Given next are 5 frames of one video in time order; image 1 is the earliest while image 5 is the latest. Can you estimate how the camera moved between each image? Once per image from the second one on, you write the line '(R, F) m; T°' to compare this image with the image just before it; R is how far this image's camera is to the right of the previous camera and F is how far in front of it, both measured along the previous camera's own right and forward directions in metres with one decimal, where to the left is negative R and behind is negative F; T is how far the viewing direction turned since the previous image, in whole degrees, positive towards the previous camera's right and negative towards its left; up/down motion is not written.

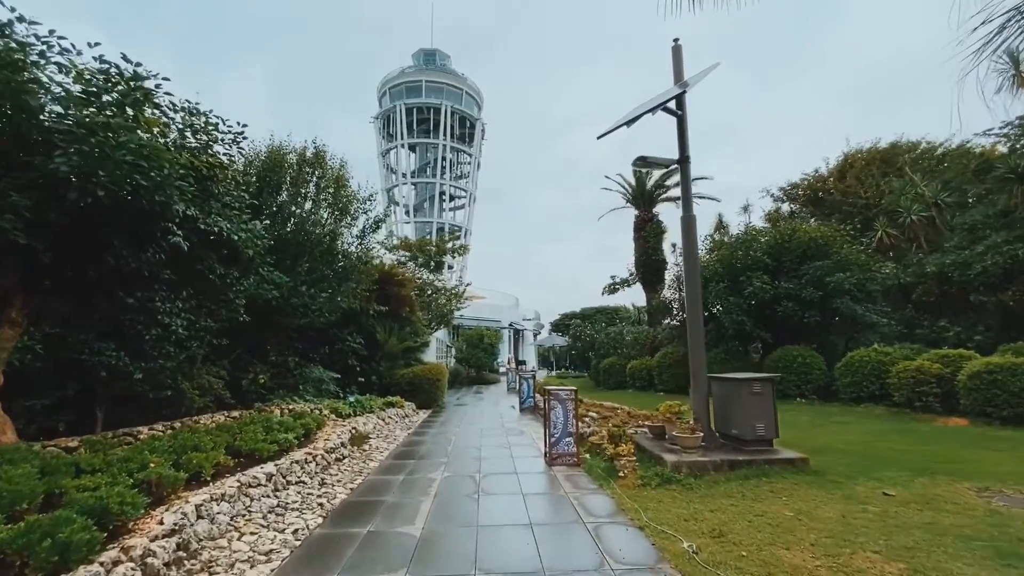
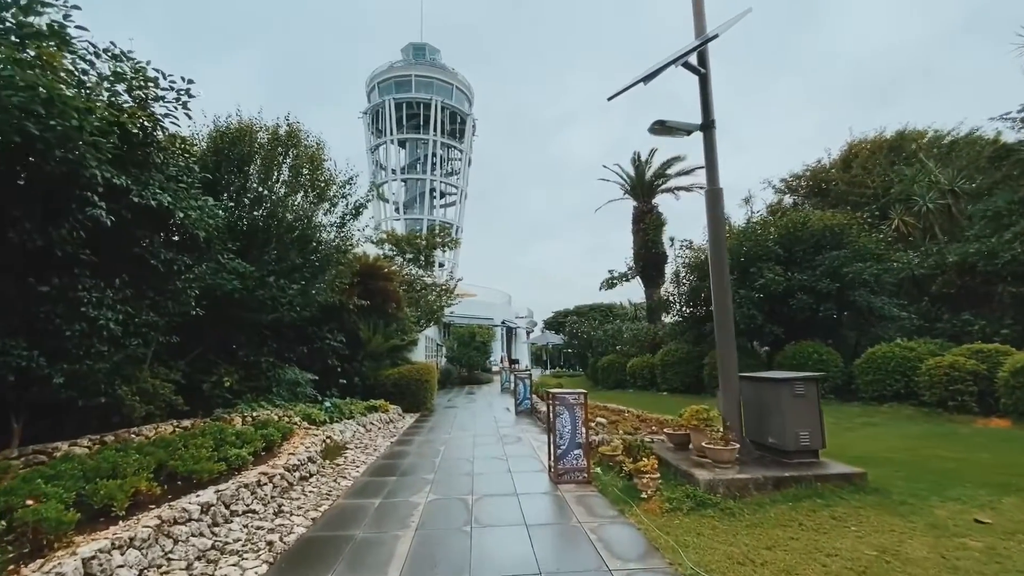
(-0.1, +1.1) m; +1°
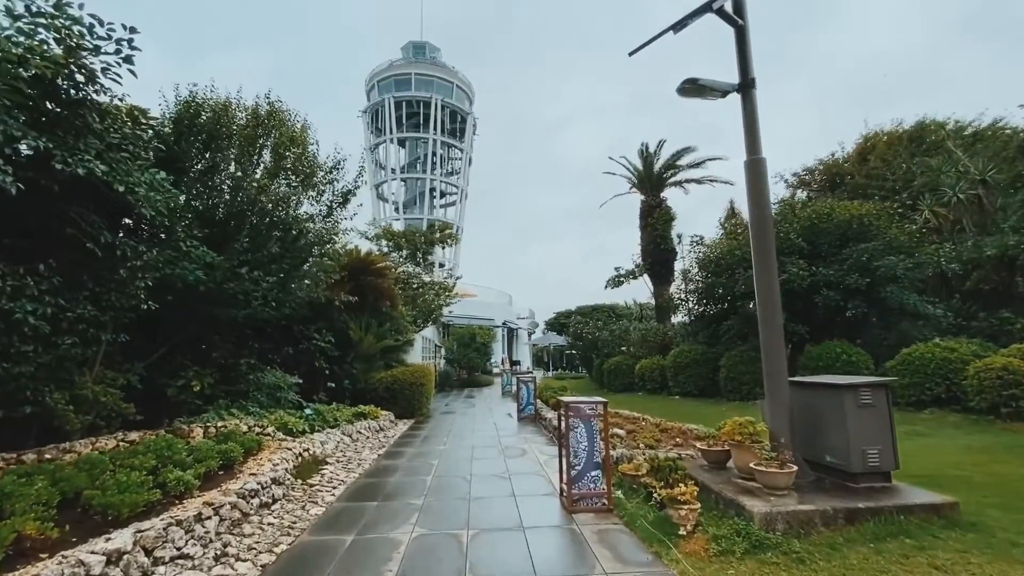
(0.0, +1.0) m; 0°
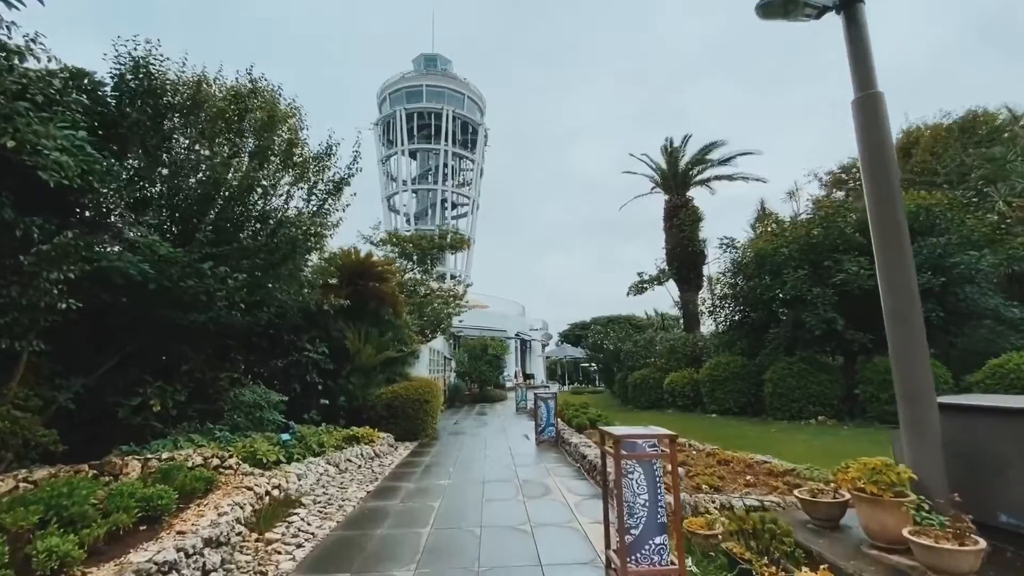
(-0.1, +1.4) m; -1°
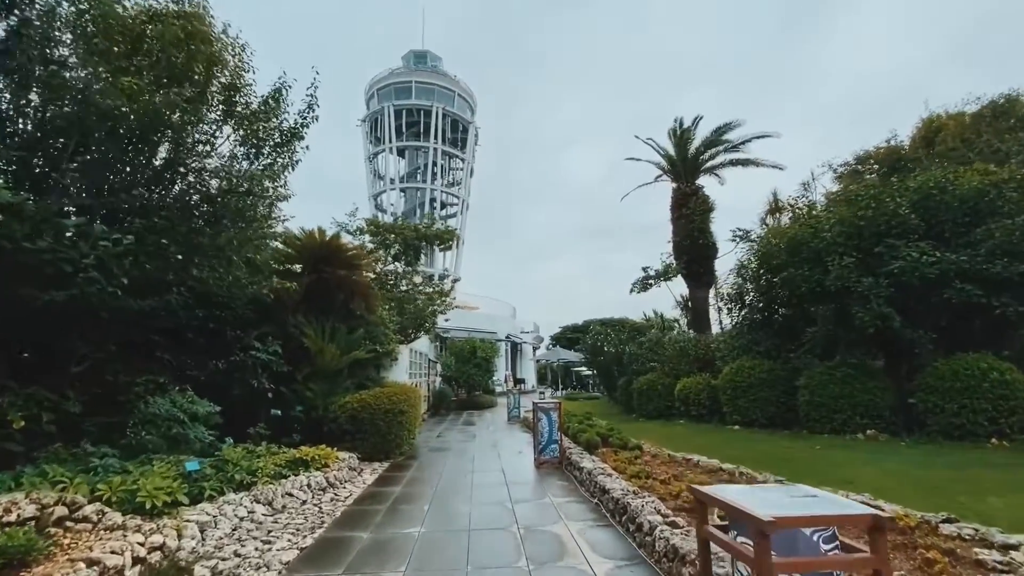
(-0.1, +1.9) m; +1°
